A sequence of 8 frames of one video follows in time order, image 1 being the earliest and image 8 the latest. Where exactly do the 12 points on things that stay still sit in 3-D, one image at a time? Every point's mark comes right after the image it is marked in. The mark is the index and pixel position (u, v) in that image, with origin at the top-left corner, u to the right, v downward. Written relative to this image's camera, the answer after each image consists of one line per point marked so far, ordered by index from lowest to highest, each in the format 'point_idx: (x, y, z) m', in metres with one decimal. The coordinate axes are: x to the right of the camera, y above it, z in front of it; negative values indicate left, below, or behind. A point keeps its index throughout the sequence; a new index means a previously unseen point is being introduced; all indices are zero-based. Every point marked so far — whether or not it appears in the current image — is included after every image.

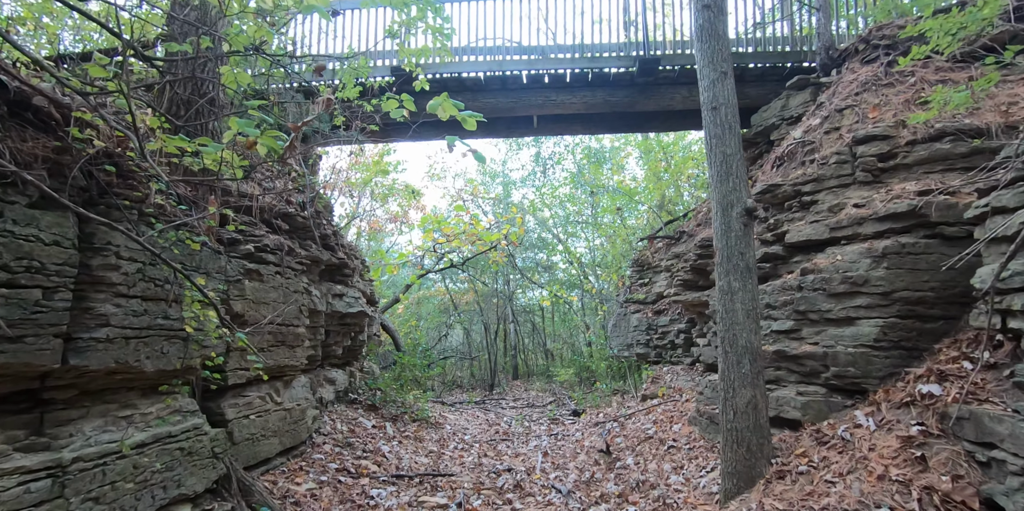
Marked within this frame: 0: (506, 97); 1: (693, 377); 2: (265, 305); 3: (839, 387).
0: (-0.1, +2.9, +9.9) m
1: (+3.2, -2.2, +9.5) m
2: (-2.7, -0.5, +5.7) m
3: (+2.8, -1.1, +4.6) m
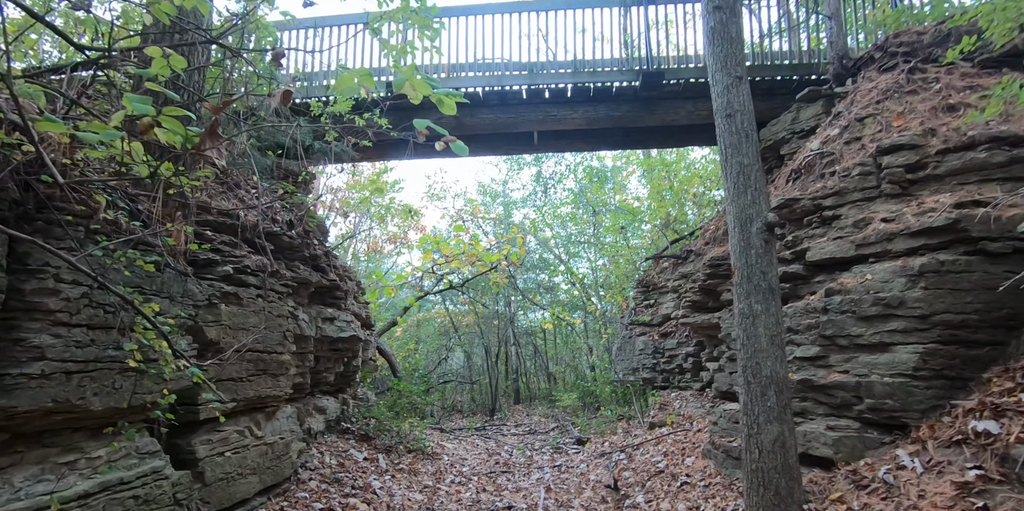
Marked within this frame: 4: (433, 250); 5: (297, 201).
0: (-0.1, +2.6, +9.6) m
1: (+3.2, -2.5, +8.9) m
2: (-2.7, -0.8, +5.3) m
3: (+2.8, -1.3, +4.1) m
4: (-2.0, +0.1, +13.9) m
5: (-3.1, +0.8, +7.5) m
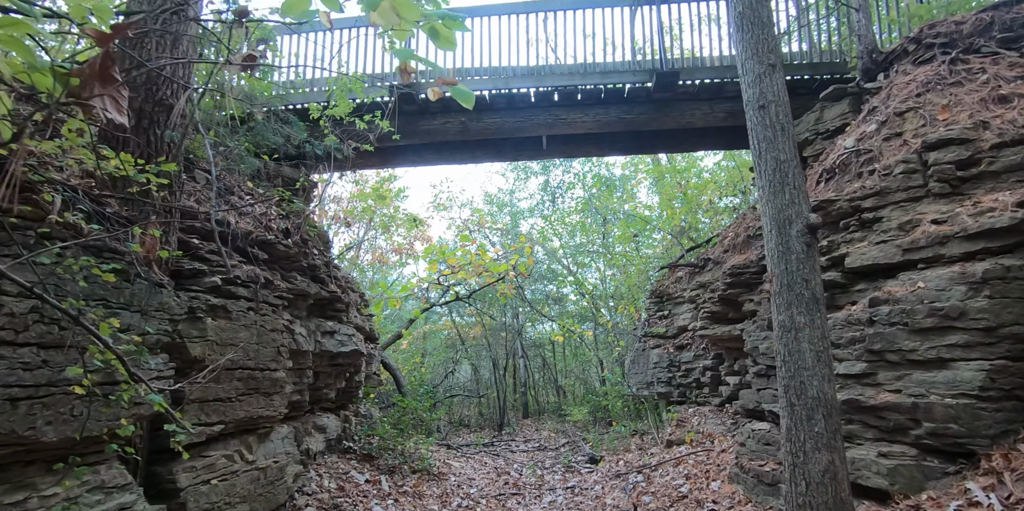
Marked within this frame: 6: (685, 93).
0: (0.0, +2.4, +9.2) m
1: (+3.4, -2.6, +8.4) m
2: (-2.6, -0.8, +4.9) m
3: (+2.9, -1.3, +3.6) m
4: (-1.8, -0.1, +13.5) m
5: (-2.9, +0.6, +7.2) m
6: (+2.9, +2.7, +8.8) m
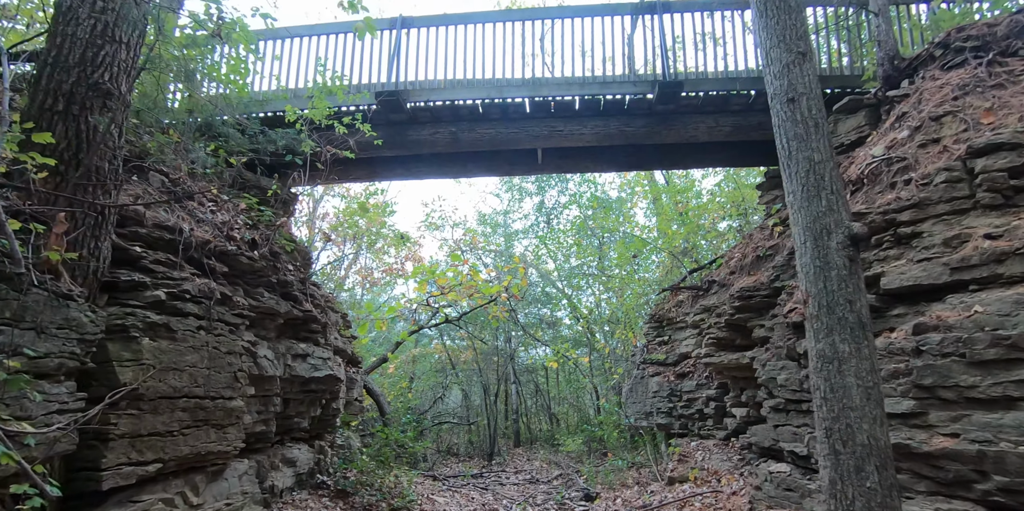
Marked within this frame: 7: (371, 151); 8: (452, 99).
0: (-0.1, +2.1, +8.7) m
1: (+3.2, -2.9, +7.7) m
2: (-2.7, -0.9, +4.2) m
3: (+2.8, -1.4, +3.0) m
4: (-2.0, -0.6, +12.8) m
5: (-3.0, +0.5, +6.5) m
6: (+2.8, +2.4, +8.4) m
7: (-2.3, +1.7, +8.8) m
8: (-1.0, +2.5, +8.4) m
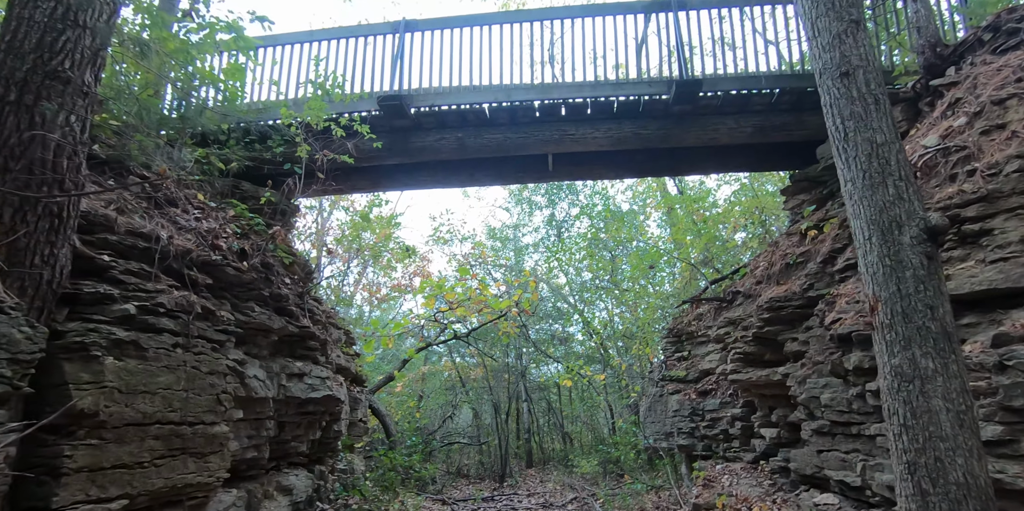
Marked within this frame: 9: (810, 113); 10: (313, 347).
0: (0.0, +1.9, +8.3) m
1: (+3.4, -3.1, +7.1) m
2: (-2.6, -1.0, +3.8) m
3: (+2.9, -1.4, +2.4) m
4: (-1.8, -0.9, +12.4) m
5: (-2.9, +0.3, +6.1) m
6: (+2.9, +2.2, +7.9) m
7: (-2.2, +1.5, +8.4) m
8: (-0.8, +2.3, +8.0) m
9: (+4.4, +2.1, +7.9) m
10: (-2.6, -1.2, +6.9) m
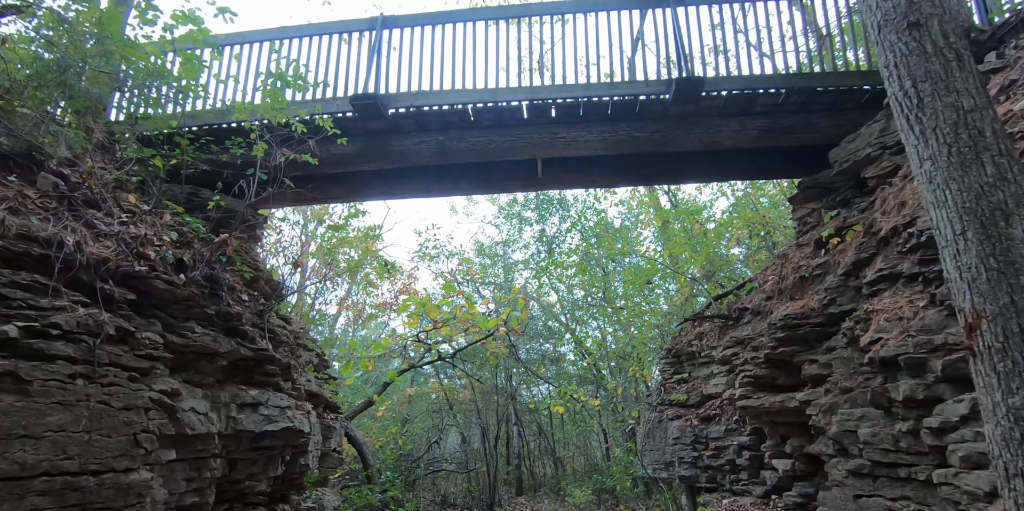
0: (-0.2, +1.7, +7.6) m
1: (+3.2, -3.2, +6.3) m
2: (-2.7, -1.0, +3.0) m
3: (+2.8, -1.4, +1.7) m
4: (-2.0, -1.2, +11.6) m
5: (-3.1, +0.2, +5.4) m
6: (+2.7, +2.0, +7.3) m
7: (-2.4, +1.3, +7.7) m
8: (-1.0, +2.1, +7.4) m
9: (+4.2, +1.9, +7.3) m
10: (-2.8, -1.3, +6.1) m
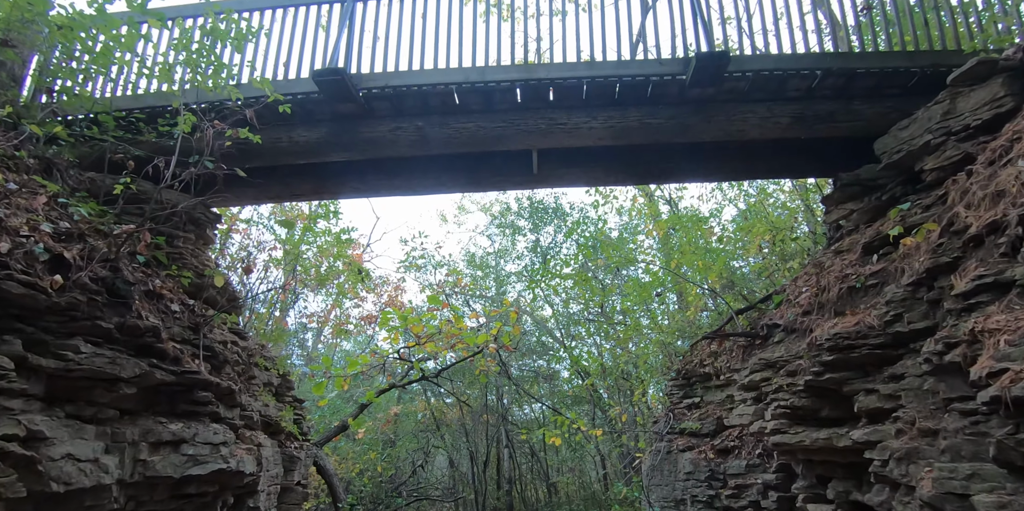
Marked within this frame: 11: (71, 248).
0: (-0.3, +1.6, +6.6) m
1: (+3.1, -3.3, +5.2) m
2: (-2.8, -1.0, +1.8) m
3: (+2.7, -1.3, +0.6) m
4: (-2.2, -1.4, +10.4) m
5: (-3.2, +0.2, +4.2) m
6: (+2.6, +2.0, +6.3) m
7: (-2.5, +1.3, +6.6) m
8: (-1.1, +2.1, +6.3) m
9: (+4.1, +1.8, +6.3) m
10: (-2.9, -1.3, +5.0) m
11: (-3.0, 0.0, +3.7) m
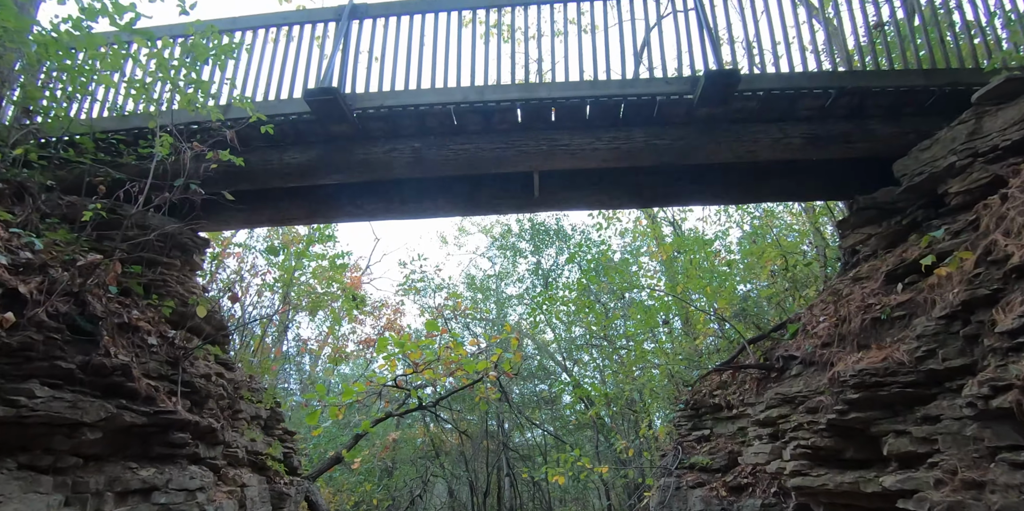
0: (-0.3, +1.3, +6.3) m
1: (+3.1, -3.5, +4.7) m
2: (-2.8, -1.1, +1.5) m
3: (+2.7, -1.4, +0.2) m
4: (-2.2, -1.9, +10.0) m
5: (-3.2, 0.0, +3.9) m
6: (+2.6, +1.6, +6.0) m
7: (-2.5, +0.9, +6.3) m
8: (-1.1, +1.7, +6.1) m
9: (+4.1, +1.5, +6.0) m
10: (-2.9, -1.6, +4.6) m
11: (-3.0, -0.2, +3.4) m
